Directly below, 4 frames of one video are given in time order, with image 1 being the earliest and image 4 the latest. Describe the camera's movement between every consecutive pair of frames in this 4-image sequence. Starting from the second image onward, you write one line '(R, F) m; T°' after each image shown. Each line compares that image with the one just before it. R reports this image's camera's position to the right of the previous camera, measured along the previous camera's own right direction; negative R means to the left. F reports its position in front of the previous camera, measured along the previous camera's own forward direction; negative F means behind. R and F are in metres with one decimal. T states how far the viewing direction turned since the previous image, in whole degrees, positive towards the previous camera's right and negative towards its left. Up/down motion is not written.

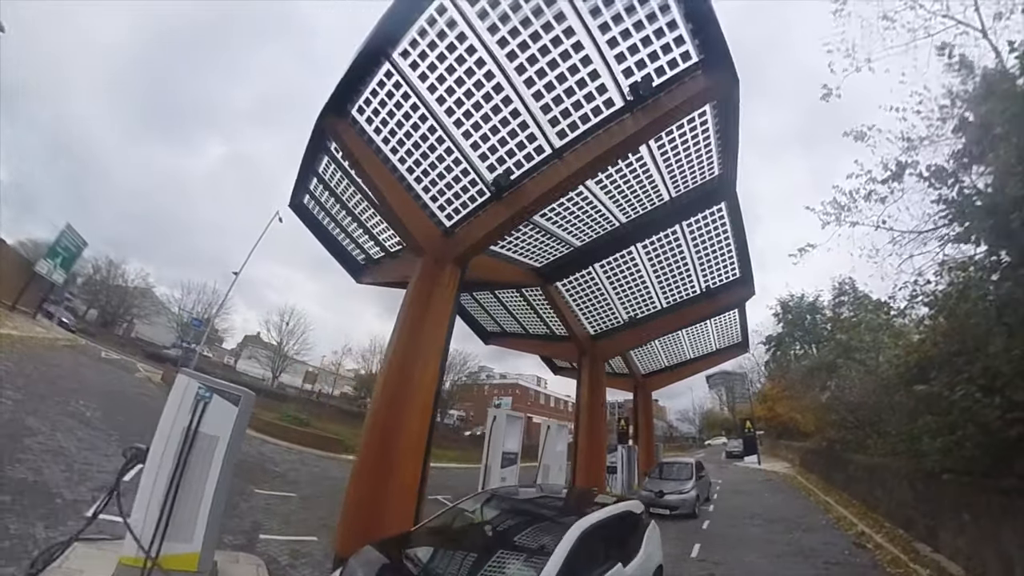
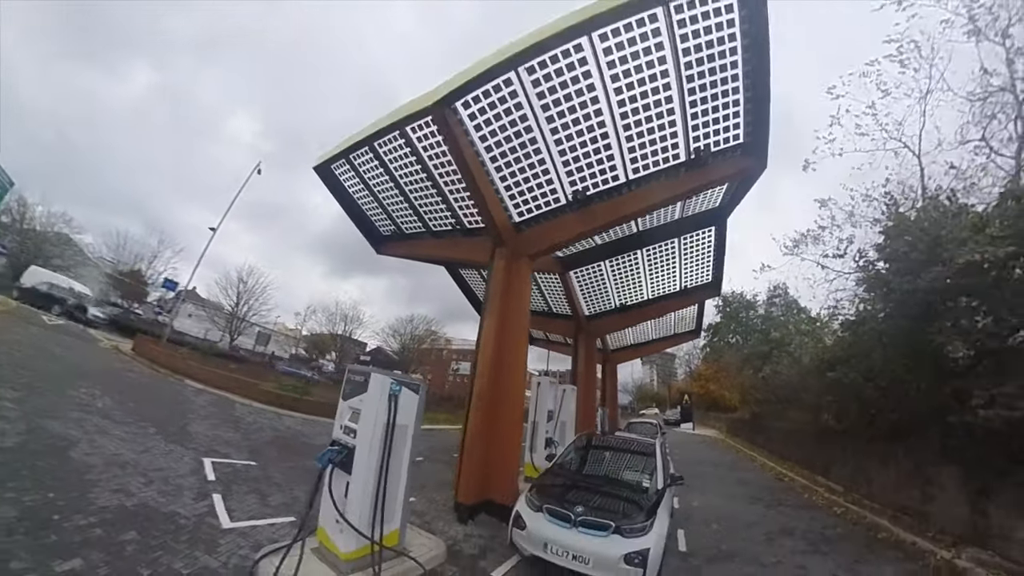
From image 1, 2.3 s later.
(-2.0, -1.9) m; +7°
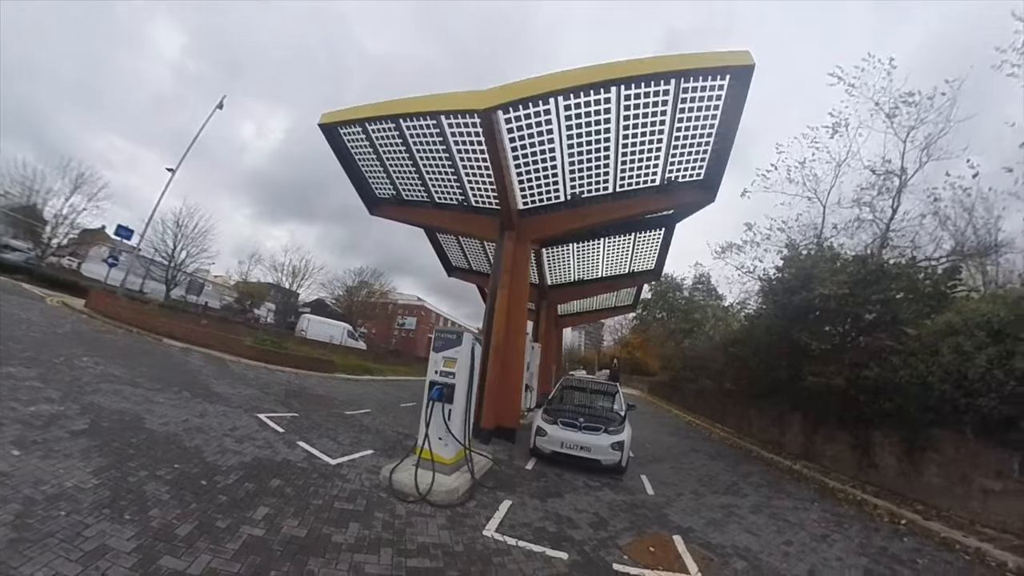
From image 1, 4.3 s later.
(-1.6, -2.1) m; +9°
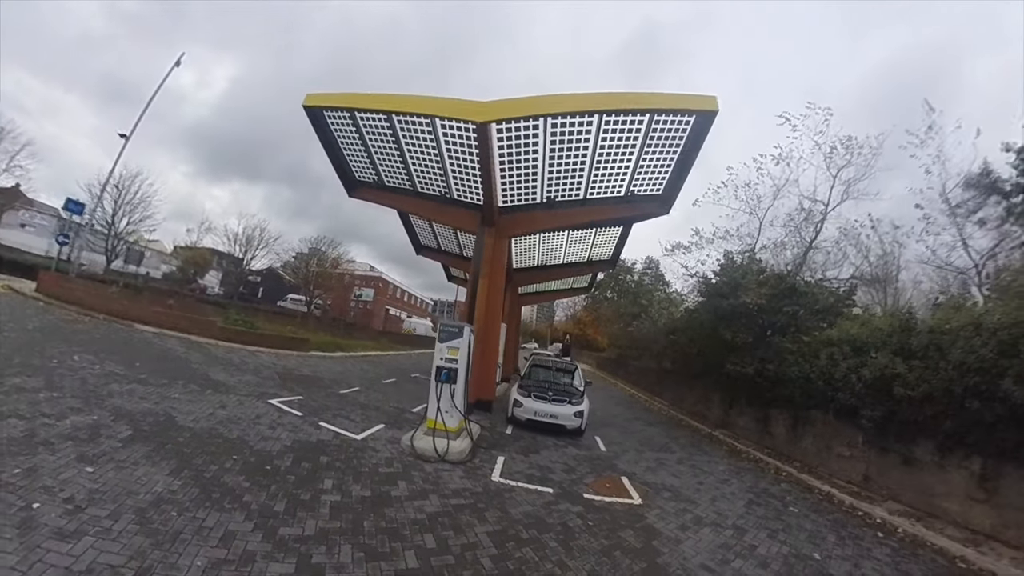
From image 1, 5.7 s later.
(-0.7, -1.5) m; +6°
